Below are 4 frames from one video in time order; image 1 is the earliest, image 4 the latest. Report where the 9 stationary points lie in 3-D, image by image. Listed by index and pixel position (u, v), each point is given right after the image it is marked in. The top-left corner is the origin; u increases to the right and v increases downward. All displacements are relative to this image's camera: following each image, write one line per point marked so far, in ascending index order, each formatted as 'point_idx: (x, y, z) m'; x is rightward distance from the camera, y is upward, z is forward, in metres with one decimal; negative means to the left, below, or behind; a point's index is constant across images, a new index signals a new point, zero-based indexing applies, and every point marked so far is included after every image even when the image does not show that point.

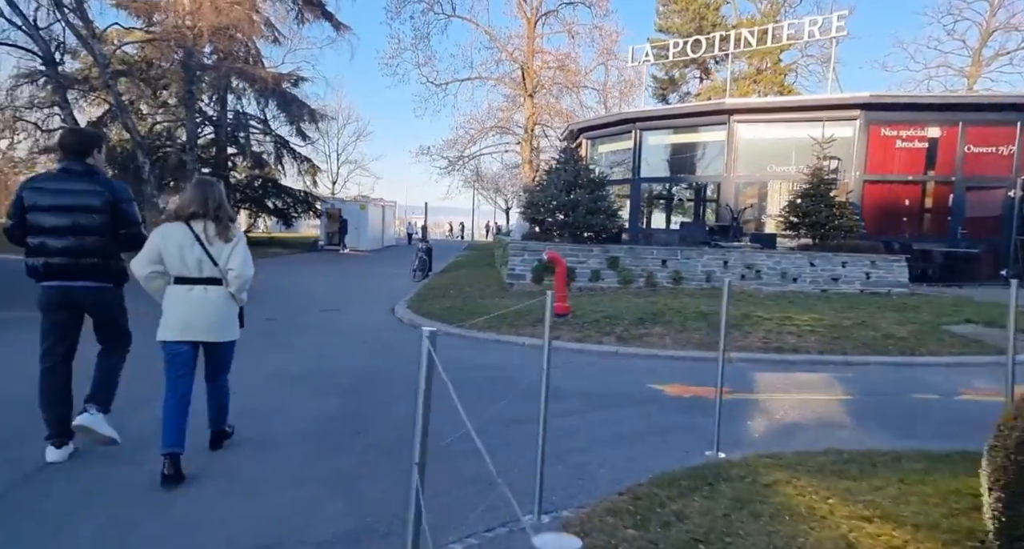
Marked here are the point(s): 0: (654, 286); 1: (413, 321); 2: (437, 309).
0: (+3.1, -0.2, +12.5) m
1: (-1.7, -0.9, +10.5) m
2: (-1.4, -0.7, +11.3) m
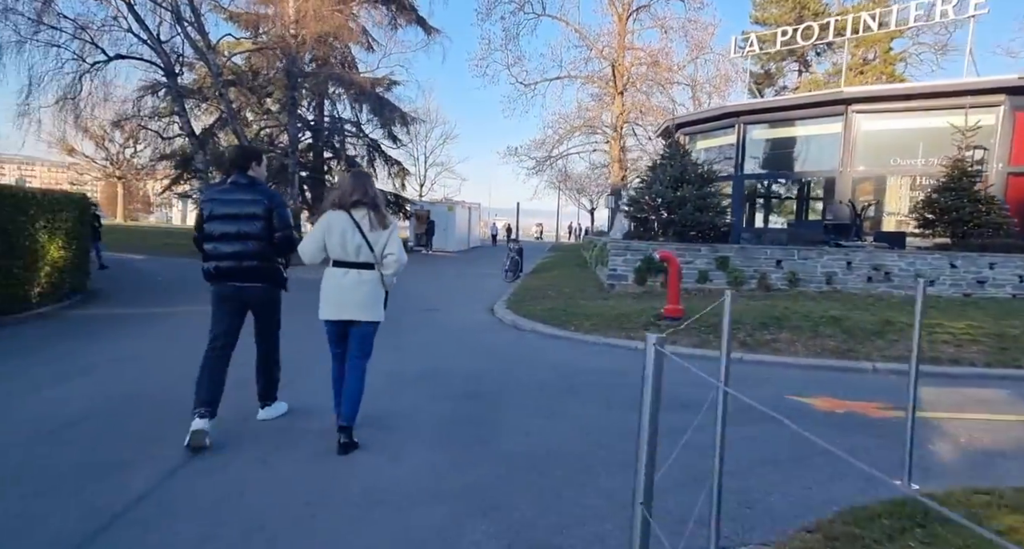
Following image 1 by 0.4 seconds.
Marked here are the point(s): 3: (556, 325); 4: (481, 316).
0: (+5.1, -0.3, +11.5) m
1: (+0.1, -0.9, +10.2) m
2: (+0.5, -0.7, +10.9) m
3: (+0.8, -0.9, +9.7) m
4: (-0.6, -0.9, +11.5) m
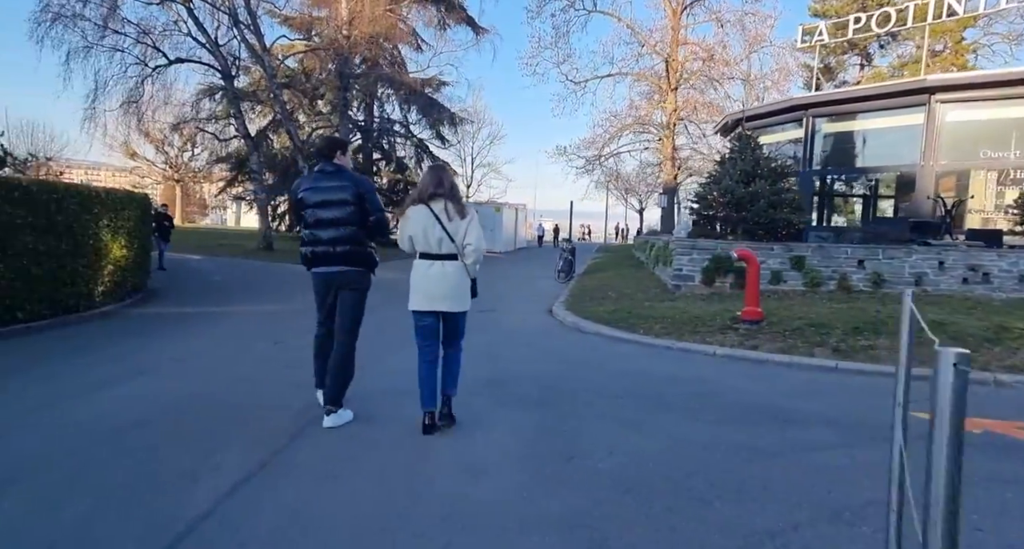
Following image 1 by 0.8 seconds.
0: (+6.2, -0.3, +10.7) m
1: (+1.1, -0.9, +9.7) m
2: (+1.6, -0.7, +10.4) m
3: (+1.7, -0.9, +9.1) m
4: (+0.5, -0.9, +11.0) m
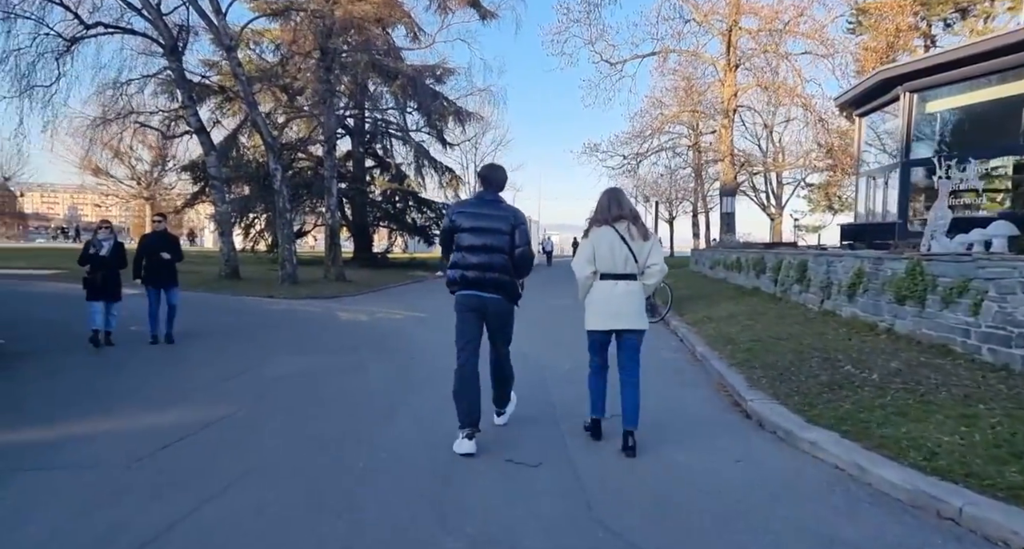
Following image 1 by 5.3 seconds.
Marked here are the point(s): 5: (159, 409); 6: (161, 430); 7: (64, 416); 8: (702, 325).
0: (+7.7, -0.8, +4.4) m
1: (+2.7, -1.4, +3.3) m
2: (+3.1, -1.2, +4.1) m
3: (+3.3, -1.4, +2.8) m
4: (+2.0, -1.5, +4.7) m
5: (-4.2, -1.6, +6.7) m
6: (-3.7, -1.7, +5.8) m
7: (-5.1, -1.6, +6.3) m
8: (+3.7, -0.9, +11.4) m
